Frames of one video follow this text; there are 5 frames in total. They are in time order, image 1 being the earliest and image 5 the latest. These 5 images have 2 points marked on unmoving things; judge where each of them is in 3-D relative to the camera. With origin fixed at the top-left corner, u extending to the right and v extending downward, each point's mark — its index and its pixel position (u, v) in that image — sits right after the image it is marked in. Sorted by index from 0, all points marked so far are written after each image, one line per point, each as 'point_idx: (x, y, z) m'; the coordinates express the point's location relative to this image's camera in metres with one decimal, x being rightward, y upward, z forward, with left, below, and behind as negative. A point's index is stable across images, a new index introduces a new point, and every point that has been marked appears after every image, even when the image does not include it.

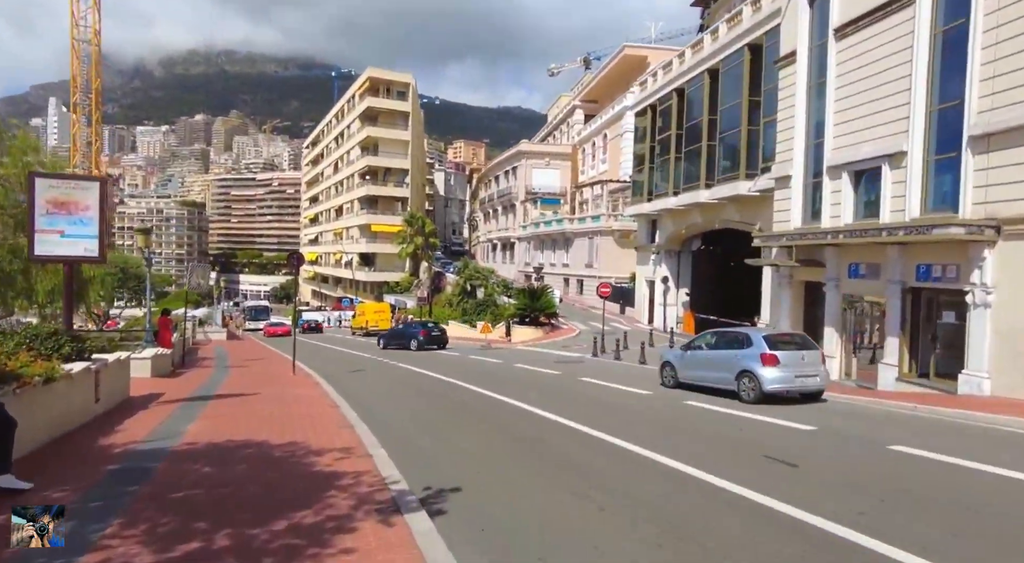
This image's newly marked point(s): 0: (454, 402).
0: (-1.2, -2.5, +12.7) m
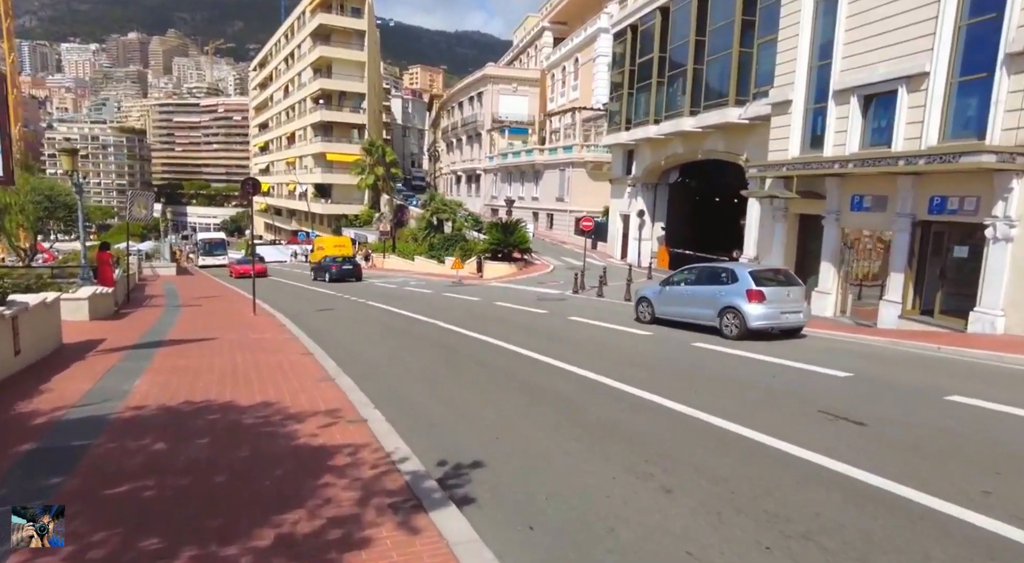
0: (-1.3, -1.2, +11.5) m
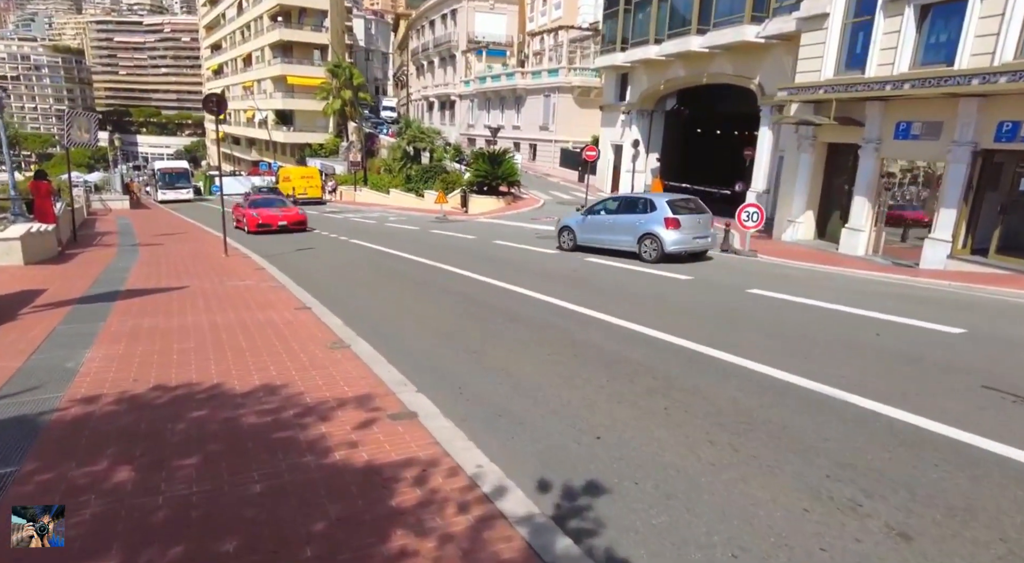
0: (-0.9, -0.2, +9.8) m
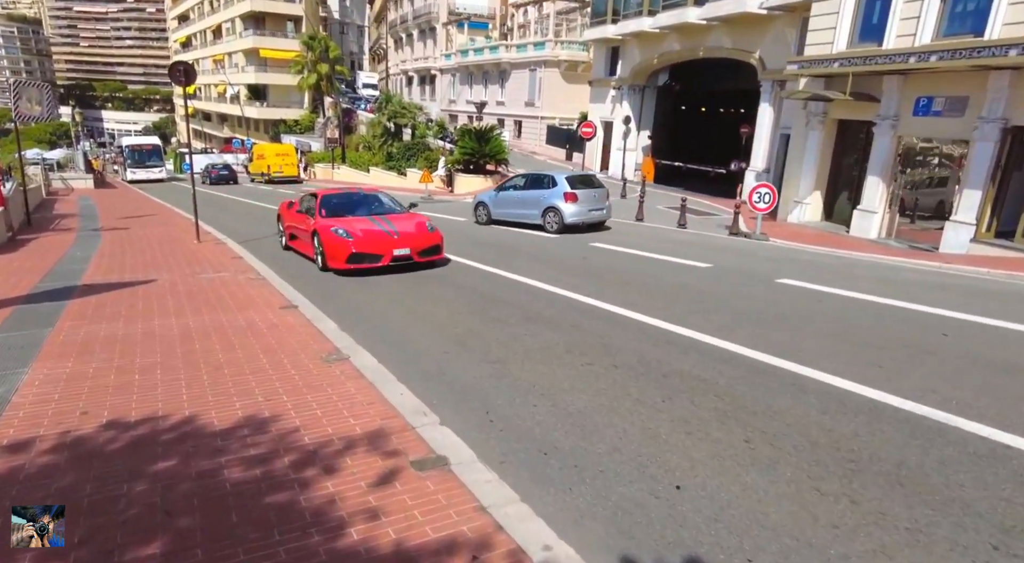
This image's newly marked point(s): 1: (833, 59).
0: (-0.7, 0.0, +8.8) m
1: (+7.8, +5.4, +14.8) m
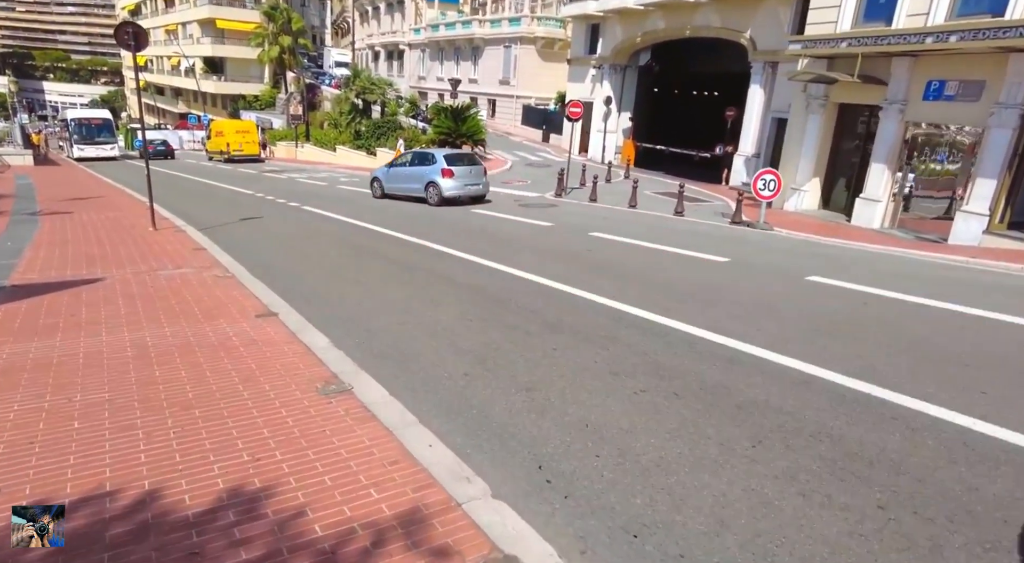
0: (-0.6, 0.0, +7.8) m
1: (+7.6, +5.6, +14.1) m
